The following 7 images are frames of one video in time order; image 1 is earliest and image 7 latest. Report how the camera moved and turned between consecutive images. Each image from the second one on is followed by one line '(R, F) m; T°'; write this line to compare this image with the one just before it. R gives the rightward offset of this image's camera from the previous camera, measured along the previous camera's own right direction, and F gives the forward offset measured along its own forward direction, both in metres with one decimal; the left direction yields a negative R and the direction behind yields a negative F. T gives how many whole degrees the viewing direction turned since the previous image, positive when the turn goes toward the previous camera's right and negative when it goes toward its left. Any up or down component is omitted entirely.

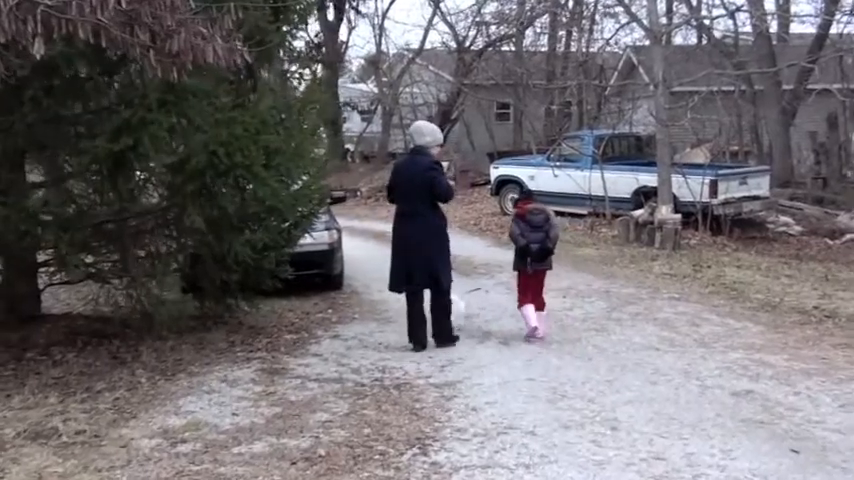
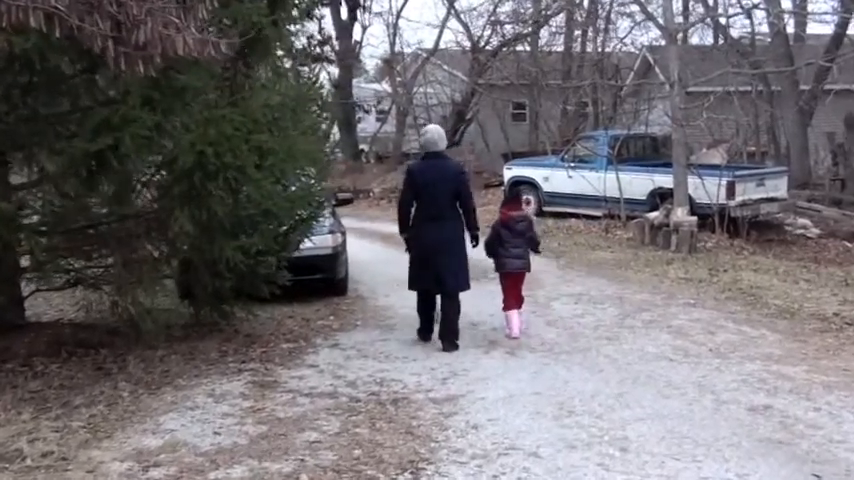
(+0.1, +0.4) m; -1°
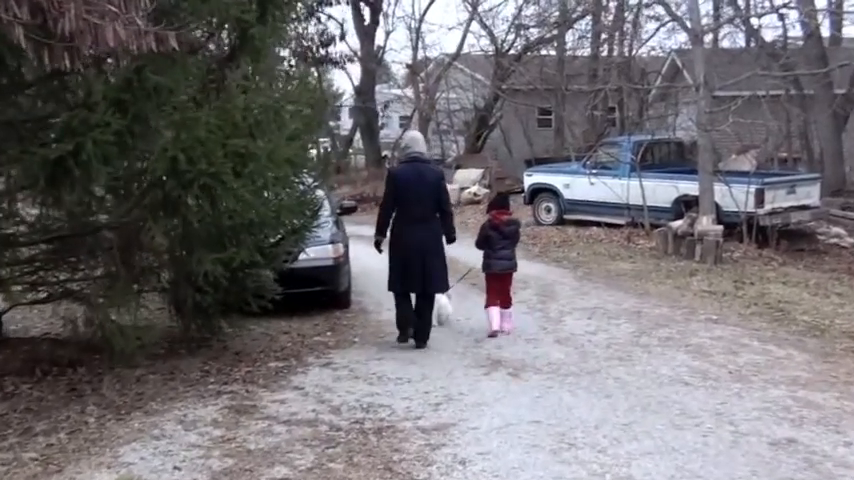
(+0.2, +0.6) m; -2°
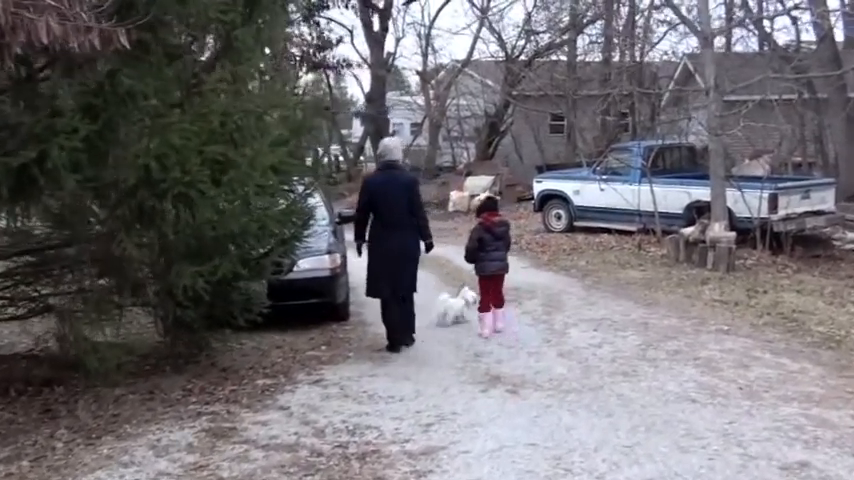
(+0.2, +0.4) m; -1°
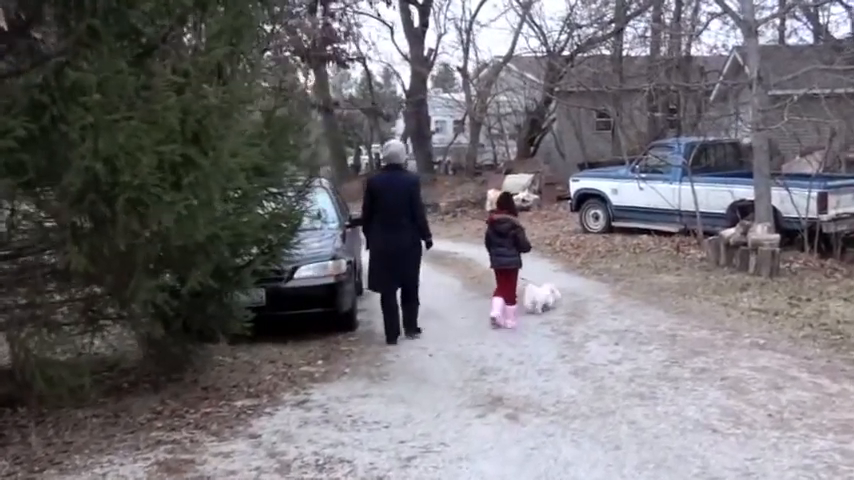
(+0.4, +0.7) m; -3°
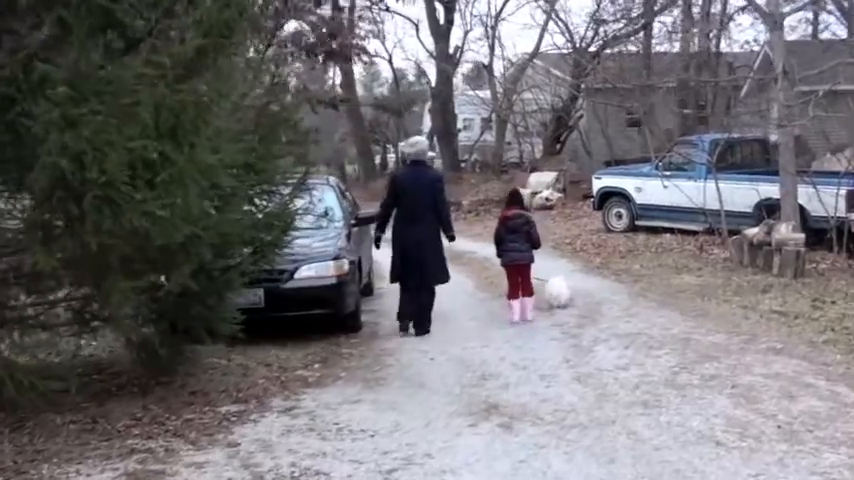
(+0.3, +0.3) m; -2°
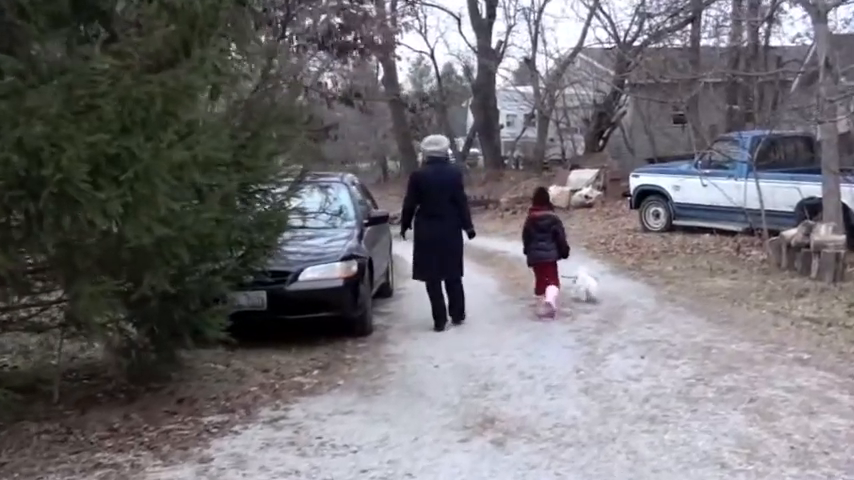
(+0.3, +0.4) m; -3°
